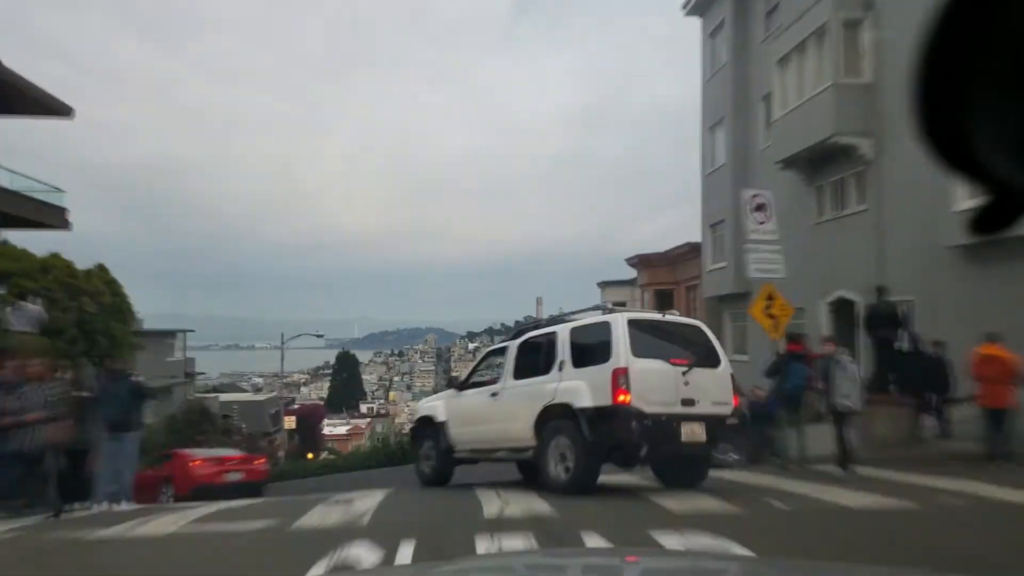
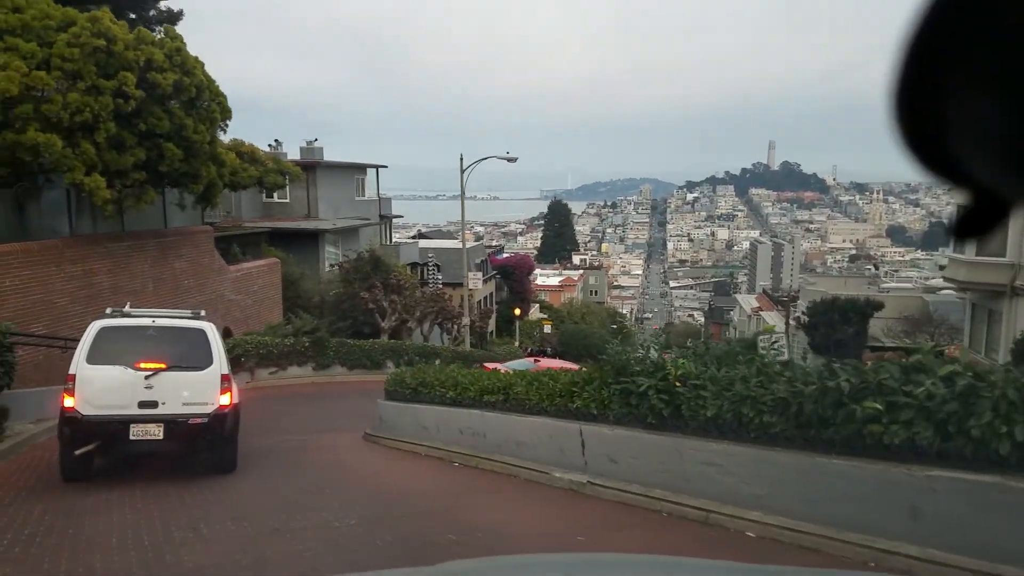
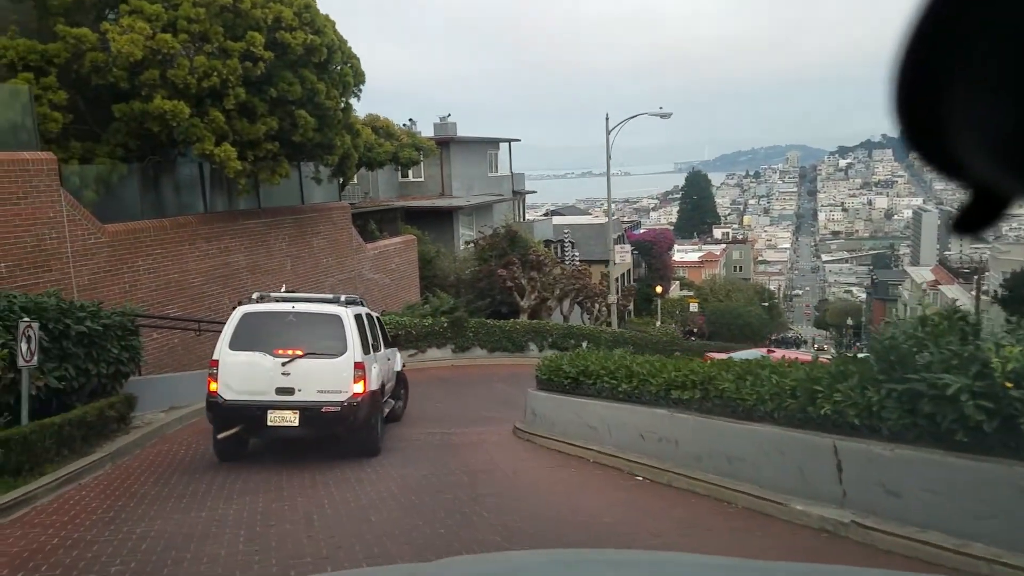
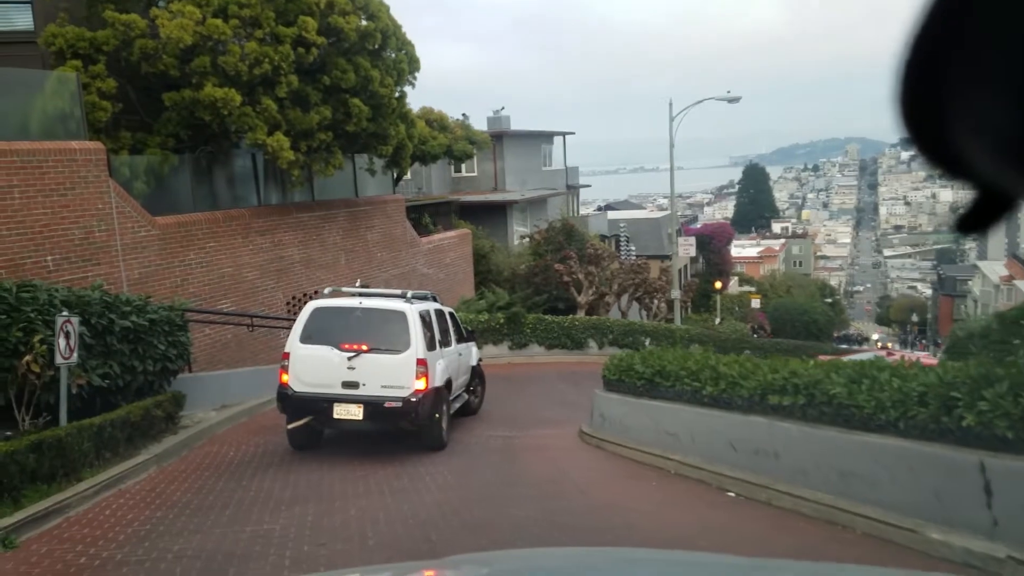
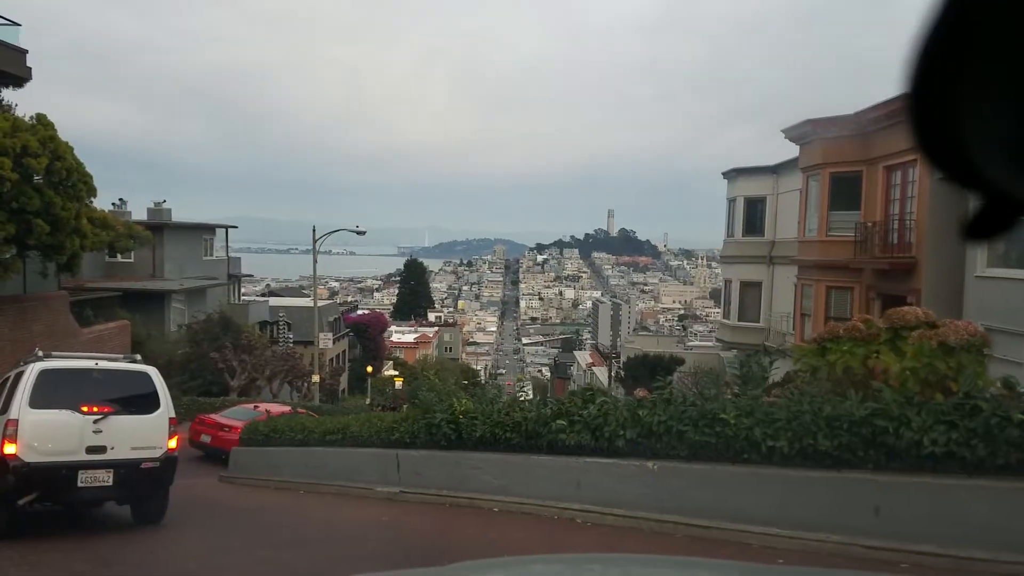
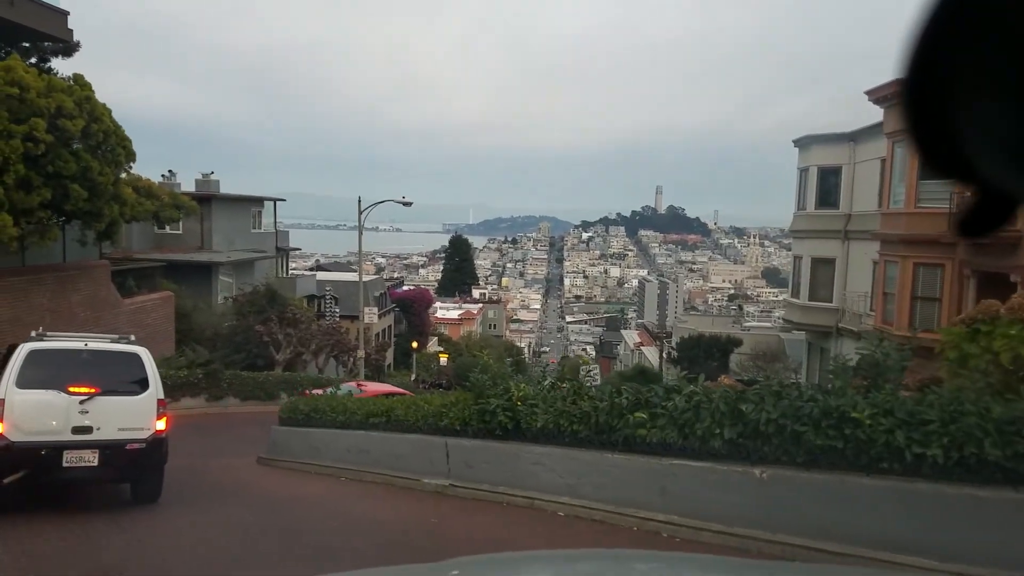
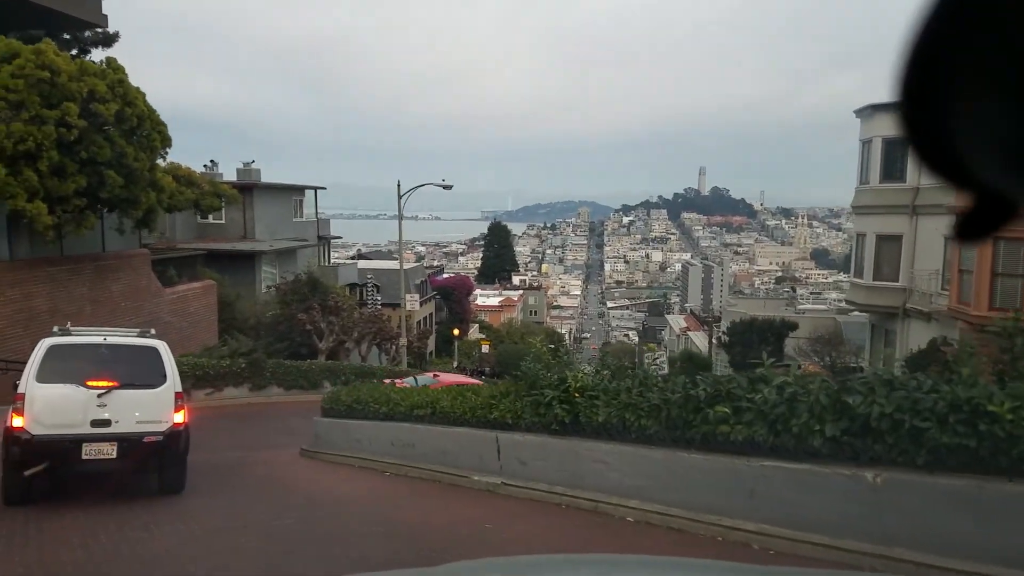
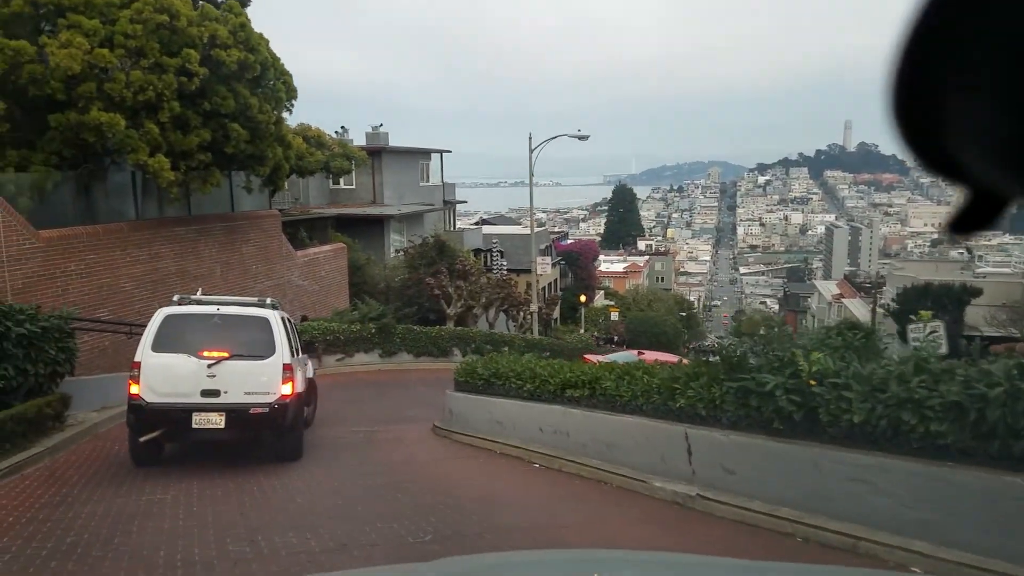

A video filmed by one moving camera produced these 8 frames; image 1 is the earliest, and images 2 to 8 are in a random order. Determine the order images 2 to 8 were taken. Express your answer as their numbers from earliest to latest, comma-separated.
5, 6, 7, 2, 8, 3, 4
